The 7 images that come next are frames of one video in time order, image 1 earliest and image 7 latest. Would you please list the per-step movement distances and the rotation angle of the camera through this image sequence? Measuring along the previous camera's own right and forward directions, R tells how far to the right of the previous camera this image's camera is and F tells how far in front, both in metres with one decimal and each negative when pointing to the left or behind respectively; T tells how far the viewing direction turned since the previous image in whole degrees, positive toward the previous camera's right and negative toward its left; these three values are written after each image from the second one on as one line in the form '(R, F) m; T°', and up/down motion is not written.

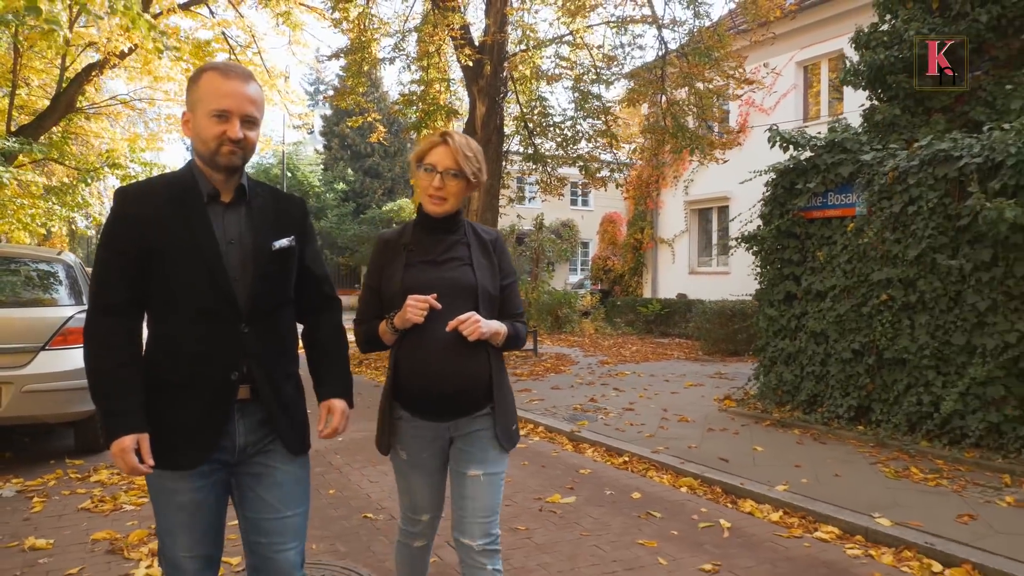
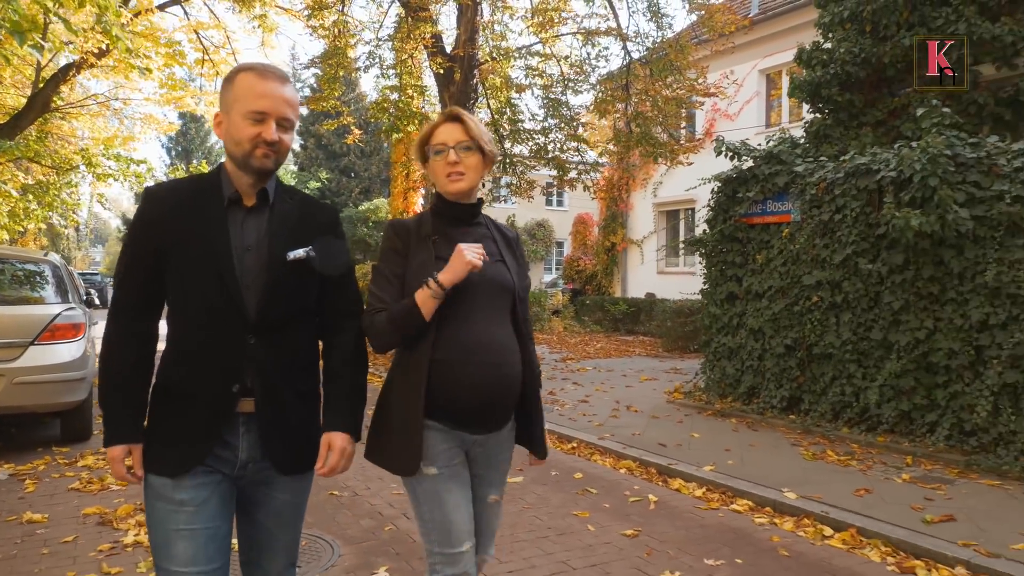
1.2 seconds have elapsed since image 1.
(+0.2, -0.5) m; +2°
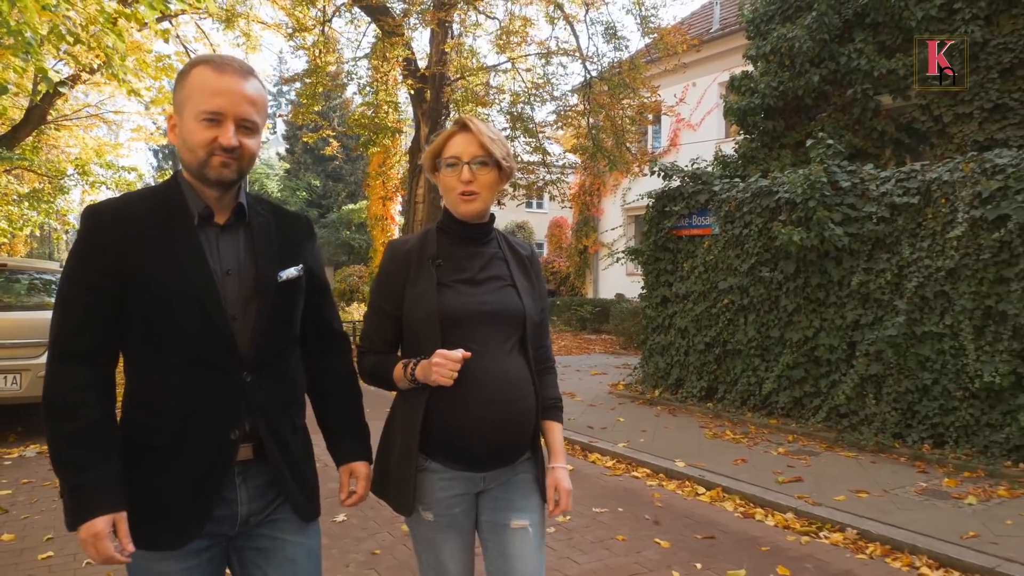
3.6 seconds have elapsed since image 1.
(+0.4, -1.1) m; +1°
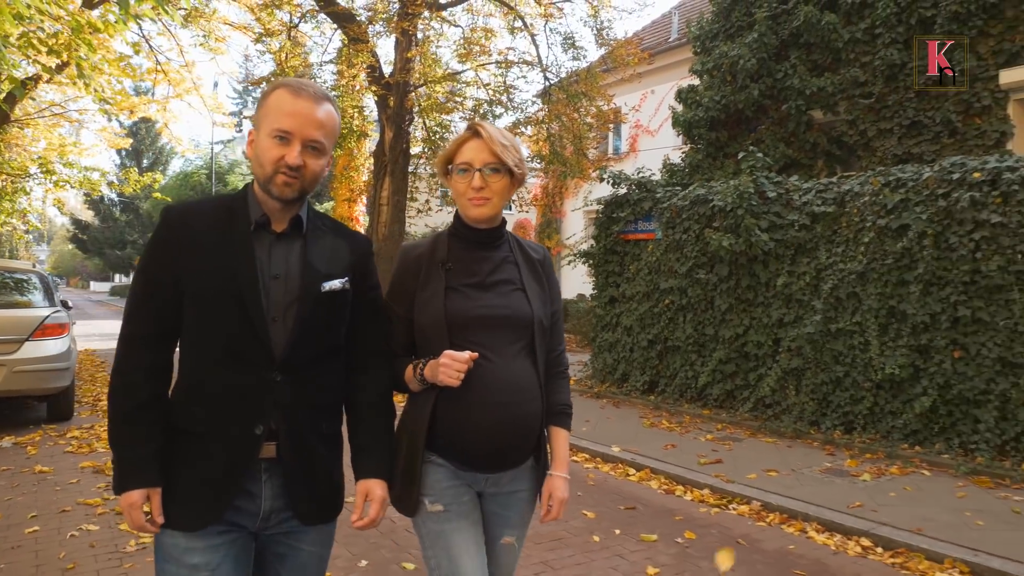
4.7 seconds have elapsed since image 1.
(+0.2, -0.6) m; +2°
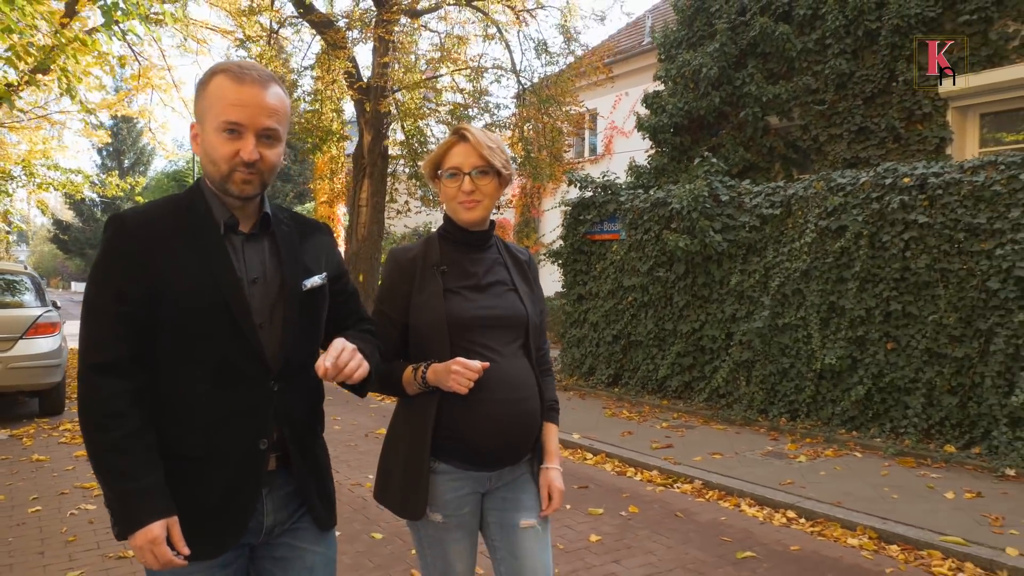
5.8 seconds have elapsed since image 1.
(+0.2, -0.5) m; +1°
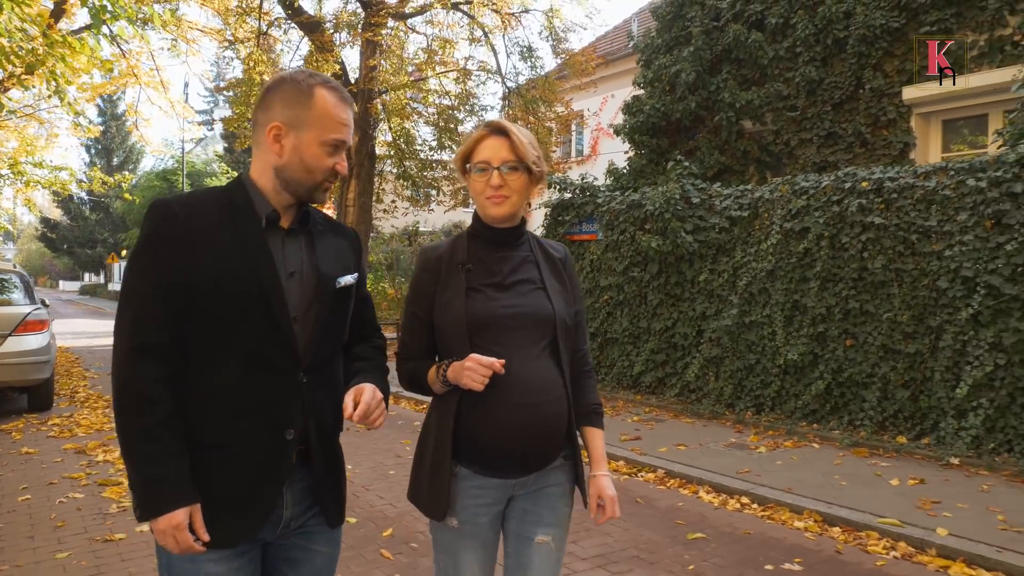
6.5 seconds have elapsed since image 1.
(+0.1, -0.3) m; +1°
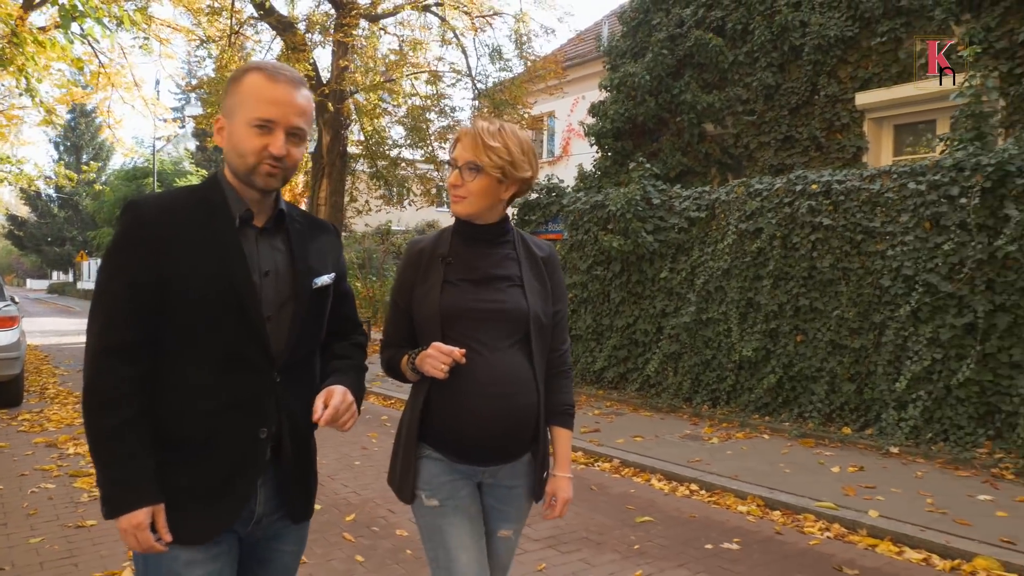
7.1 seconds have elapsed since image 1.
(+0.1, -0.2) m; +2°
